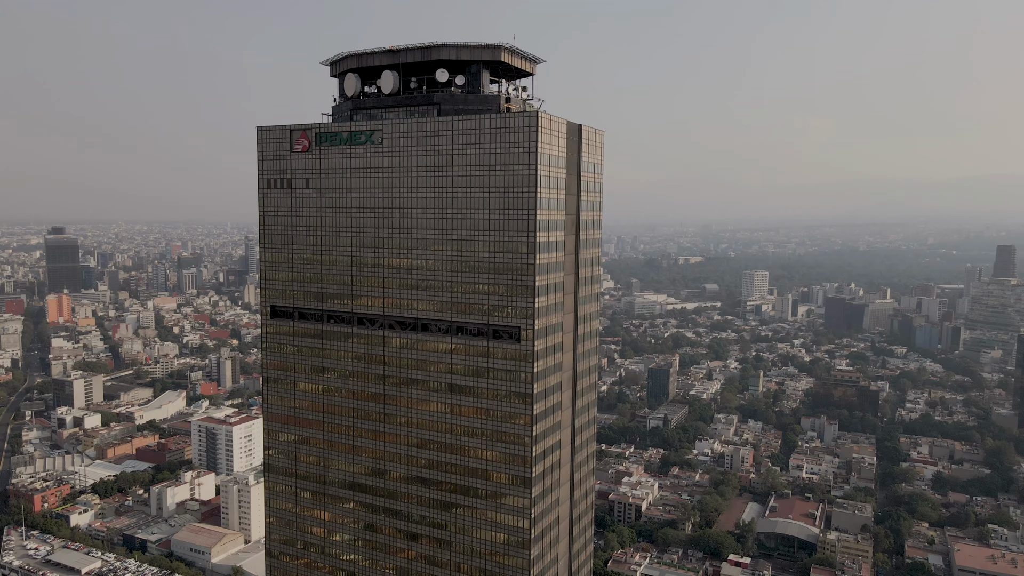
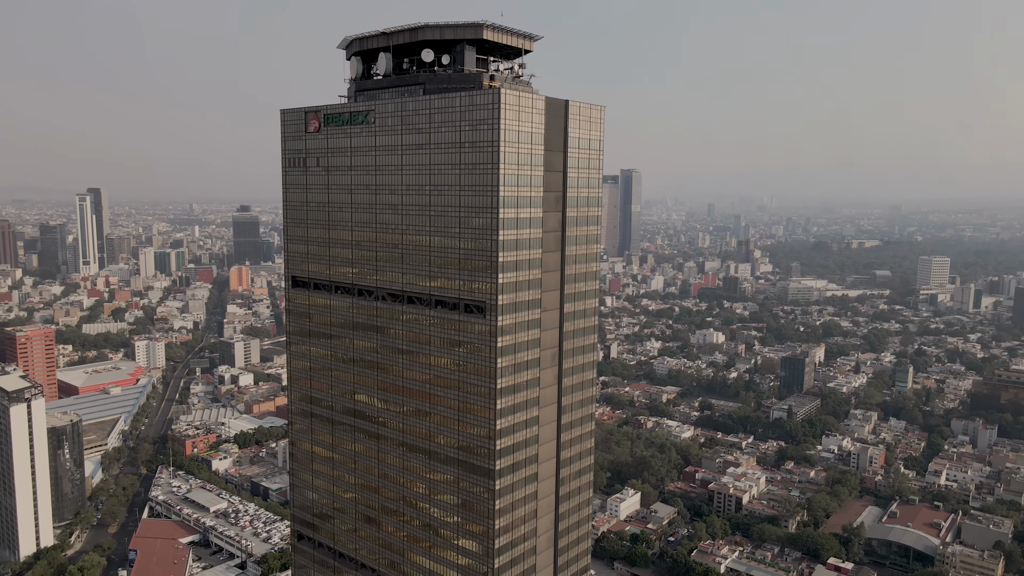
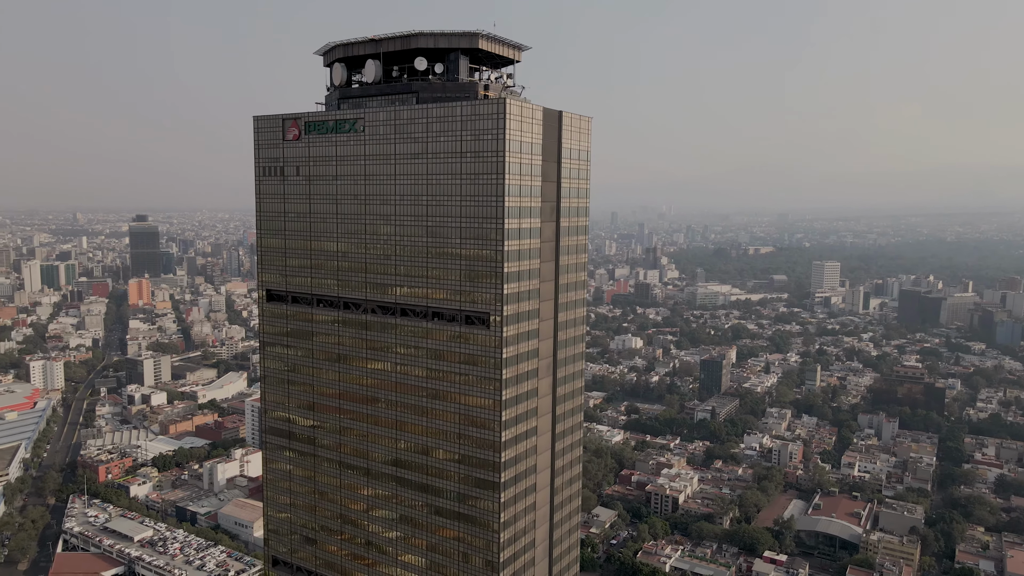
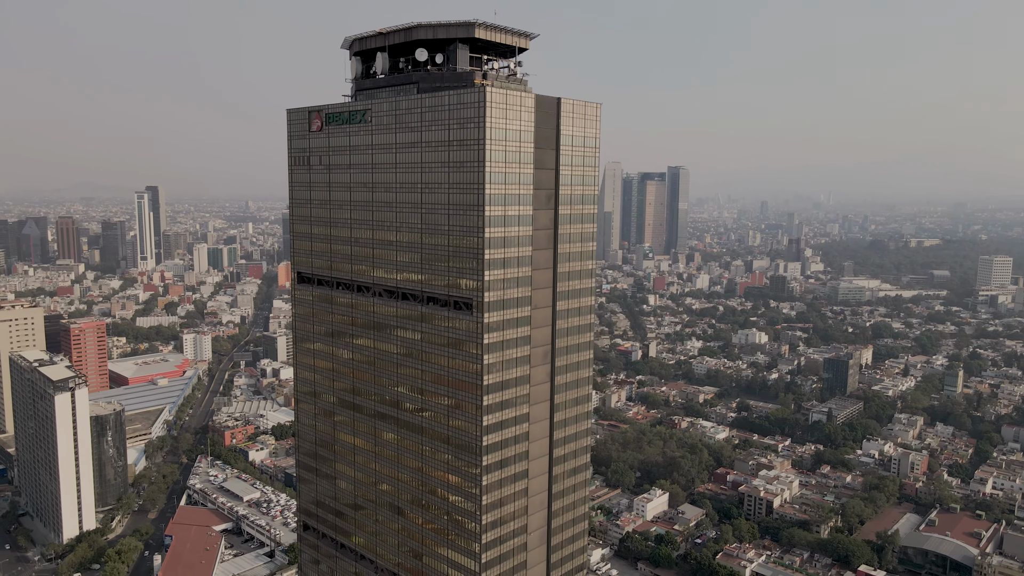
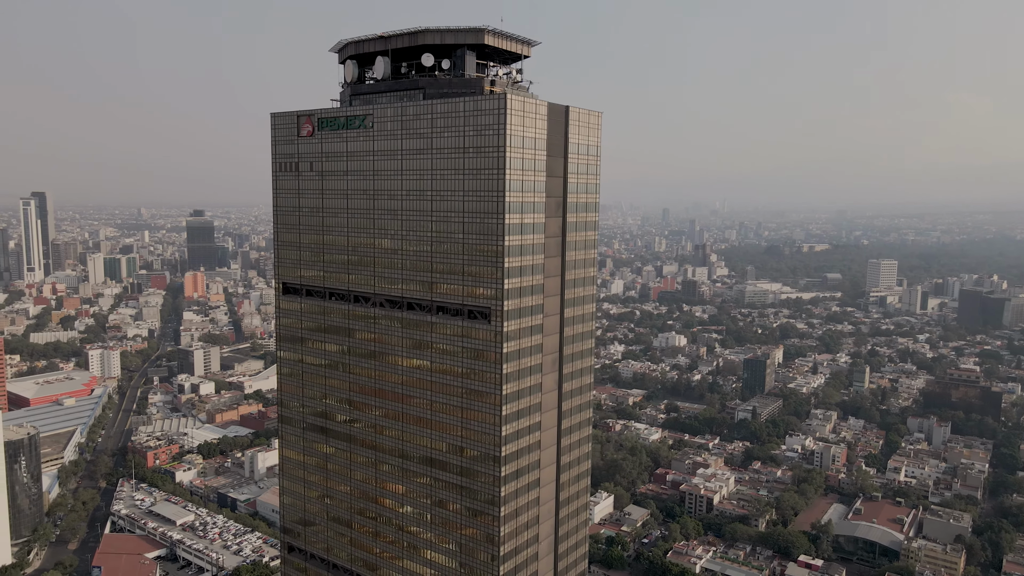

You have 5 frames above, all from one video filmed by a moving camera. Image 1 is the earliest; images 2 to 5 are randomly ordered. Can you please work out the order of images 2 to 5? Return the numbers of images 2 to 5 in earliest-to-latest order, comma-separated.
3, 5, 2, 4
